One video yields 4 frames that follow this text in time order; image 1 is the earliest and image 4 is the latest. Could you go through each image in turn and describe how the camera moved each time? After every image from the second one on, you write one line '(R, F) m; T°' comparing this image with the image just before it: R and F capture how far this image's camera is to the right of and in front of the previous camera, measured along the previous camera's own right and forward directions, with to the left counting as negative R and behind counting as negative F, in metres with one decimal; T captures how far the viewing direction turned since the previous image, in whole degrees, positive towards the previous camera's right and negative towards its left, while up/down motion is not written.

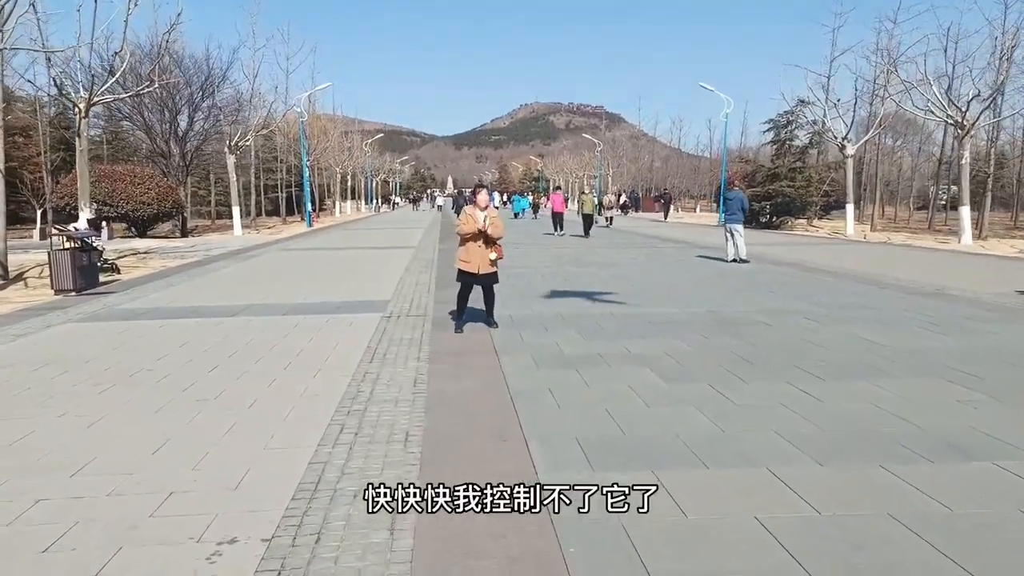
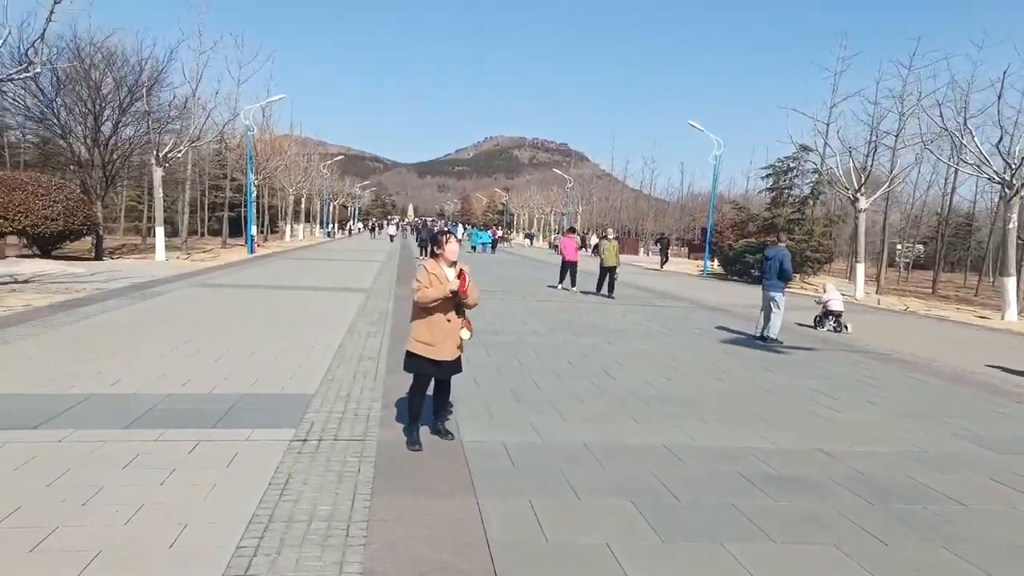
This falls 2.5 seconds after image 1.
(-0.4, +3.4) m; +4°
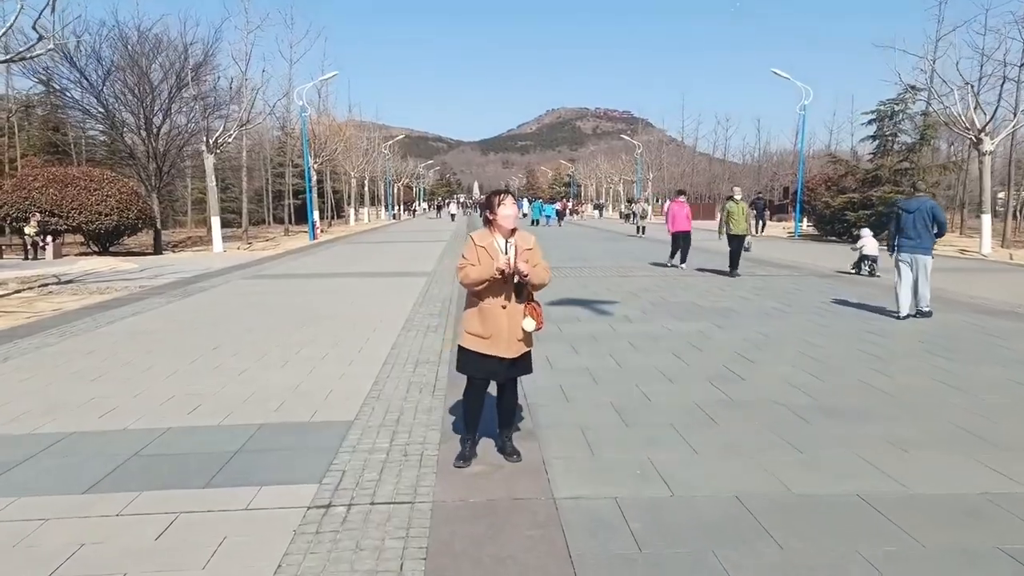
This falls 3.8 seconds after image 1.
(-0.2, +1.8) m; -6°
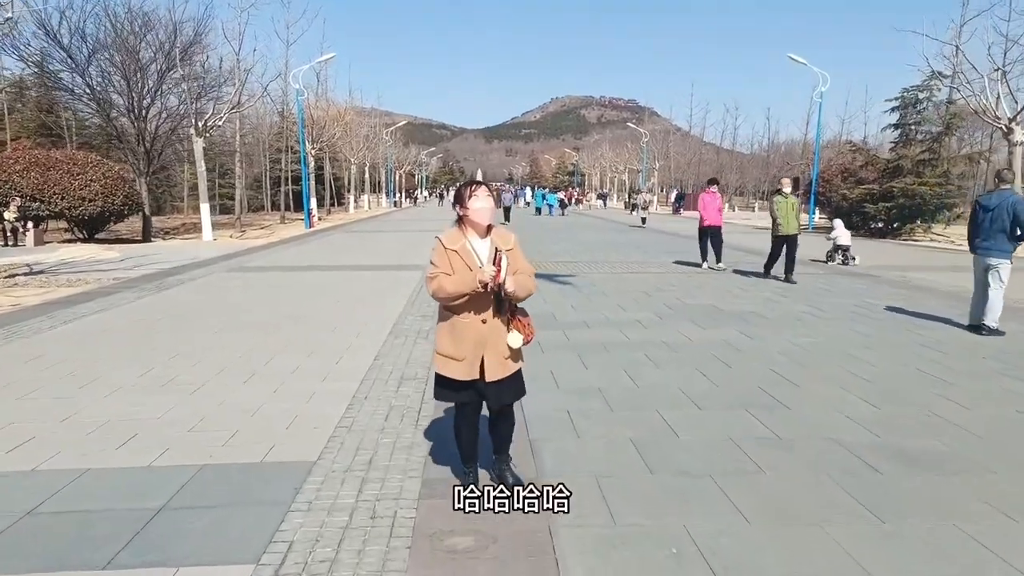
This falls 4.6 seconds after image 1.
(0.0, +1.0) m; 0°
